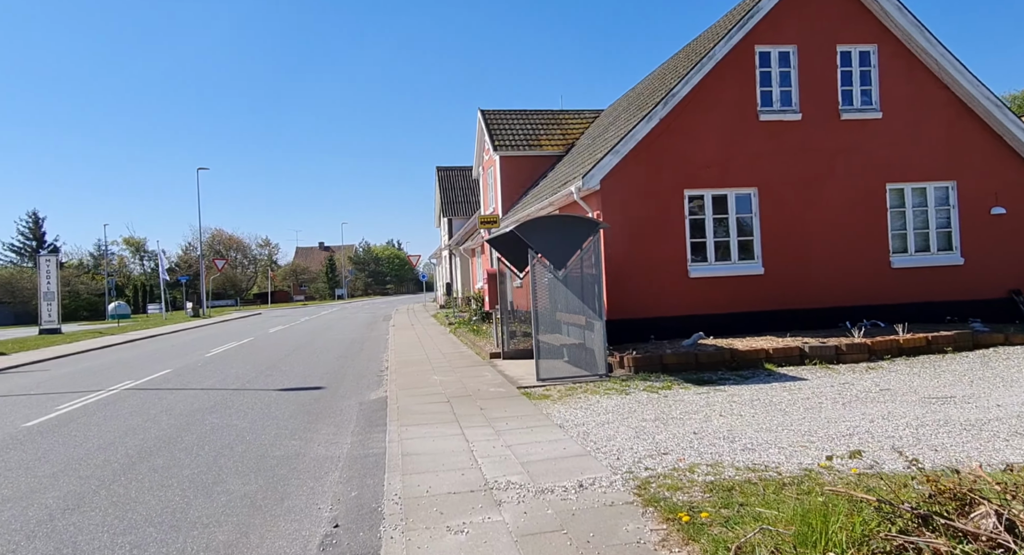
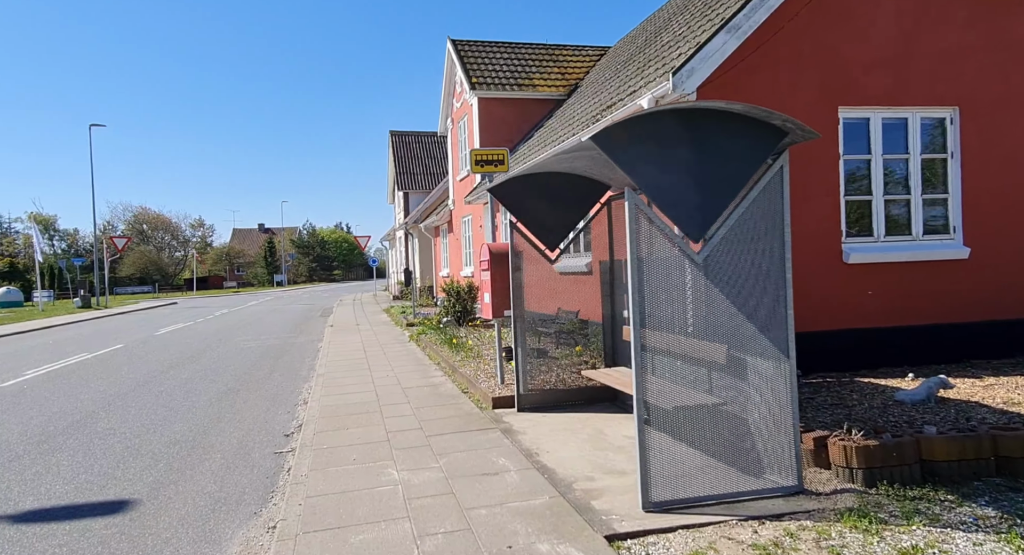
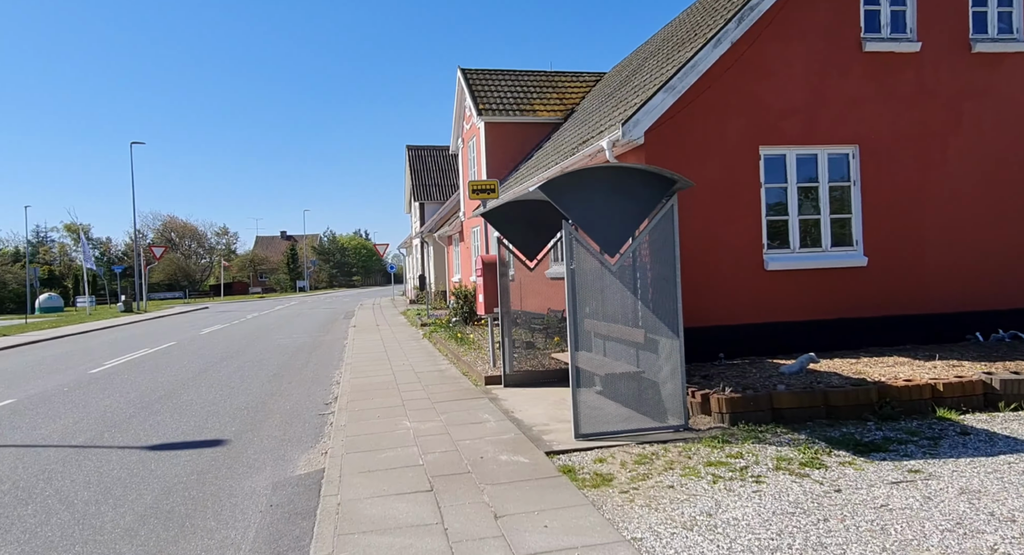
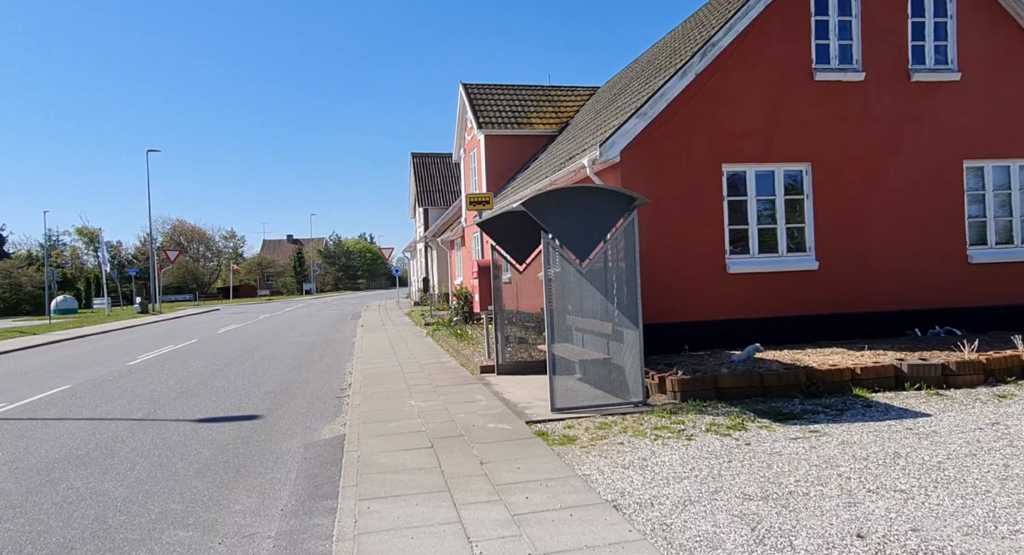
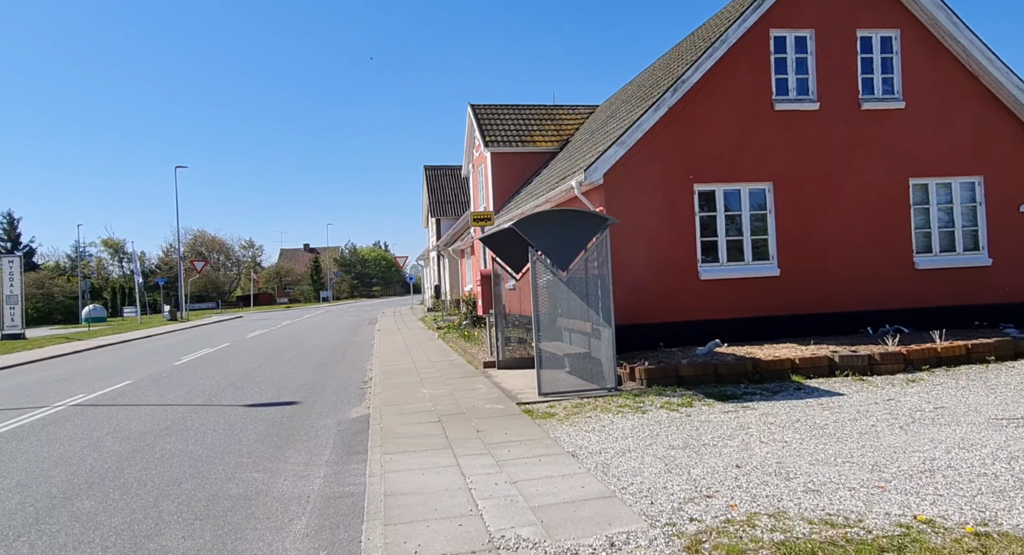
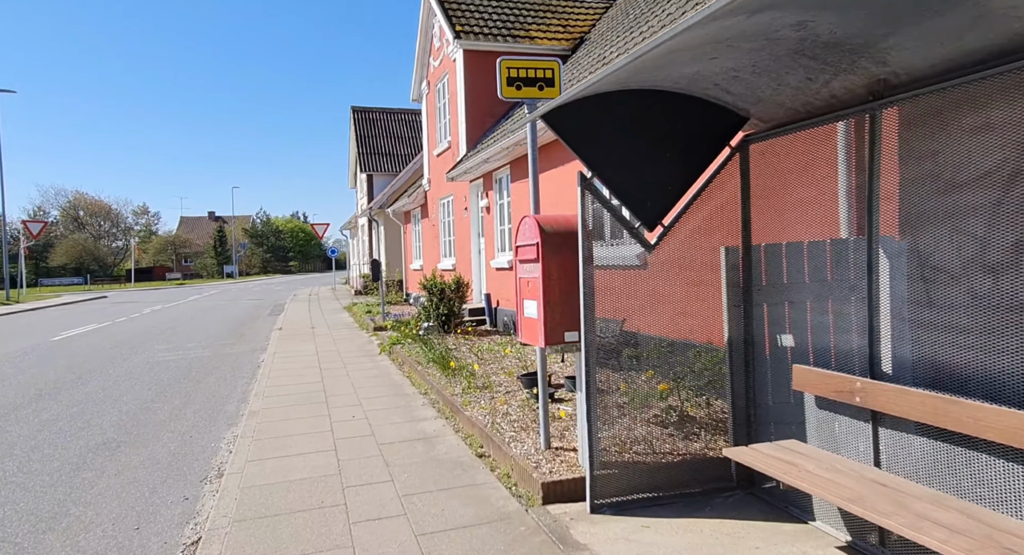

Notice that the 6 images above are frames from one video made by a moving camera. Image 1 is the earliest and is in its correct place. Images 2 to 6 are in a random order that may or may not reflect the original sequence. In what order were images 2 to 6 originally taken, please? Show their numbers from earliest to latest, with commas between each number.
5, 4, 3, 2, 6
